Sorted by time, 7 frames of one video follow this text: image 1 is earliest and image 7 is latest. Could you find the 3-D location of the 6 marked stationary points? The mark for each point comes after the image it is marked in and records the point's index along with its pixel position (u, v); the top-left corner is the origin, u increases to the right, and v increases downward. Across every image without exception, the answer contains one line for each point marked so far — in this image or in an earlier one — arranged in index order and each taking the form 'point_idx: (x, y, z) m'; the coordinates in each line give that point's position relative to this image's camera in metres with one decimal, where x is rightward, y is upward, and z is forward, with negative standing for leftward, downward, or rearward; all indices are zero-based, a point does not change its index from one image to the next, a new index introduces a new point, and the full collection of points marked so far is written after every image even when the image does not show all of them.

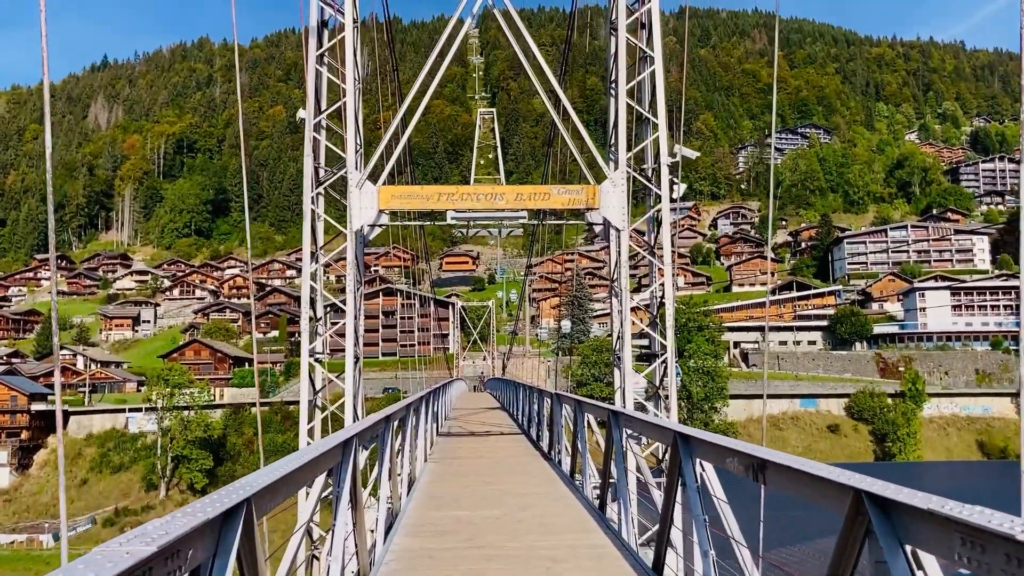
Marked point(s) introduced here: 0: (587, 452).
0: (+0.3, -0.7, +4.0) m
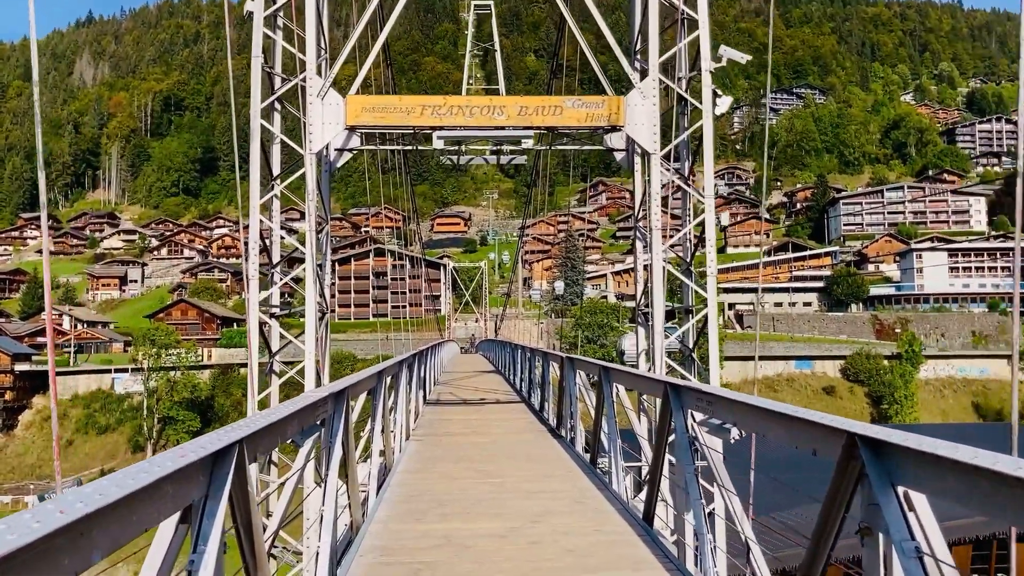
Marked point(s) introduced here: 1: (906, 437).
0: (+0.3, -0.5, +3.1) m
1: (+0.5, -0.2, +1.1) m
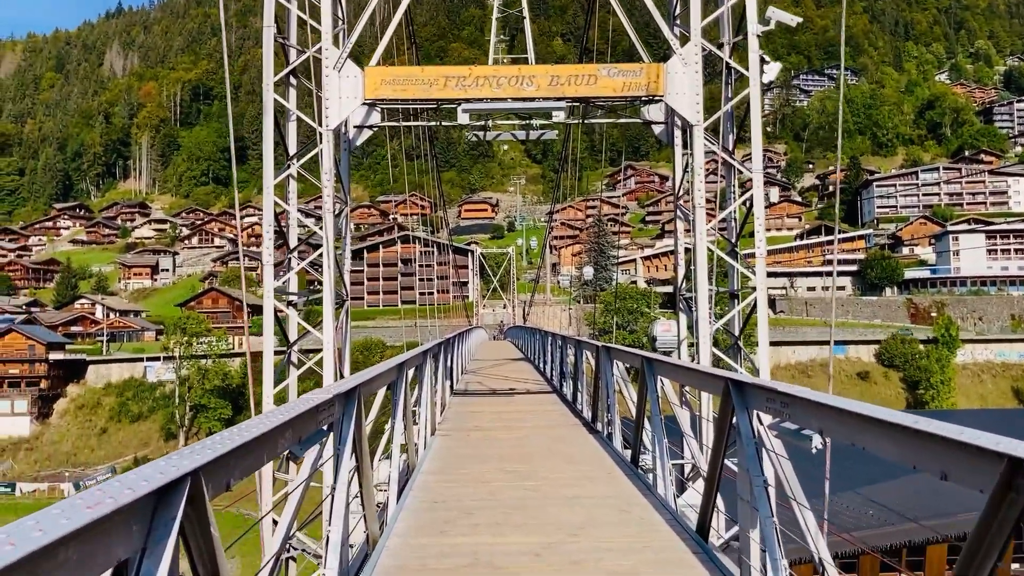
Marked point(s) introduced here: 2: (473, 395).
0: (+0.4, -0.4, +2.8) m
1: (+0.5, -0.2, +0.8) m
2: (-0.3, -0.7, +6.3) m
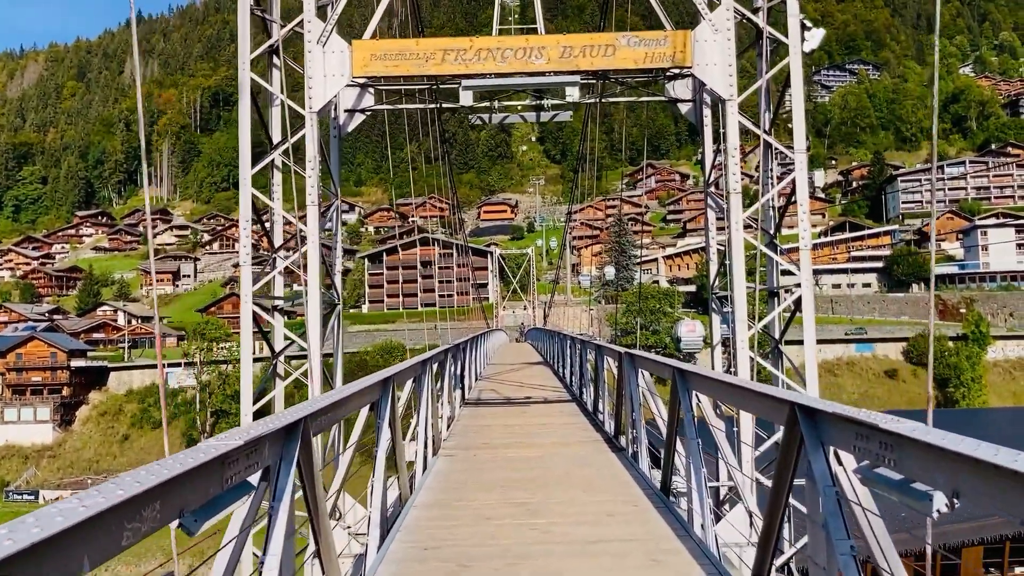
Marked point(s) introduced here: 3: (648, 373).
0: (+0.5, -0.4, +2.3) m
1: (+0.5, -0.1, +0.4) m
2: (-0.2, -0.7, +5.9) m
3: (+0.5, -0.3, +3.2) m
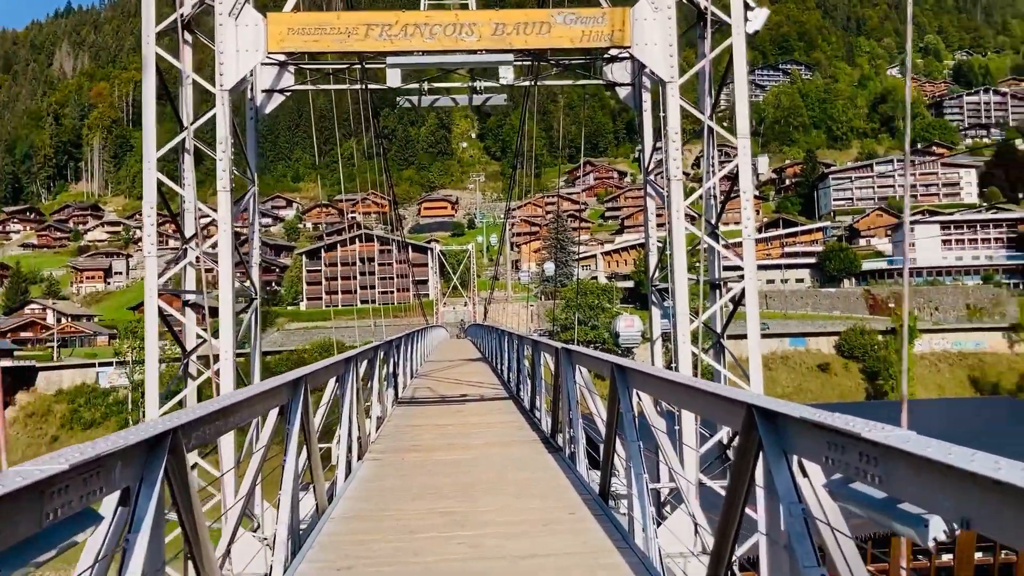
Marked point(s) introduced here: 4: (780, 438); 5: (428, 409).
0: (+0.3, -0.4, +2.2) m
1: (+0.4, -0.1, +0.2) m
2: (-0.6, -0.7, +5.7) m
3: (+0.2, -0.3, +3.0) m
4: (+0.4, -0.2, +1.3) m
5: (-0.5, -0.7, +5.3) m
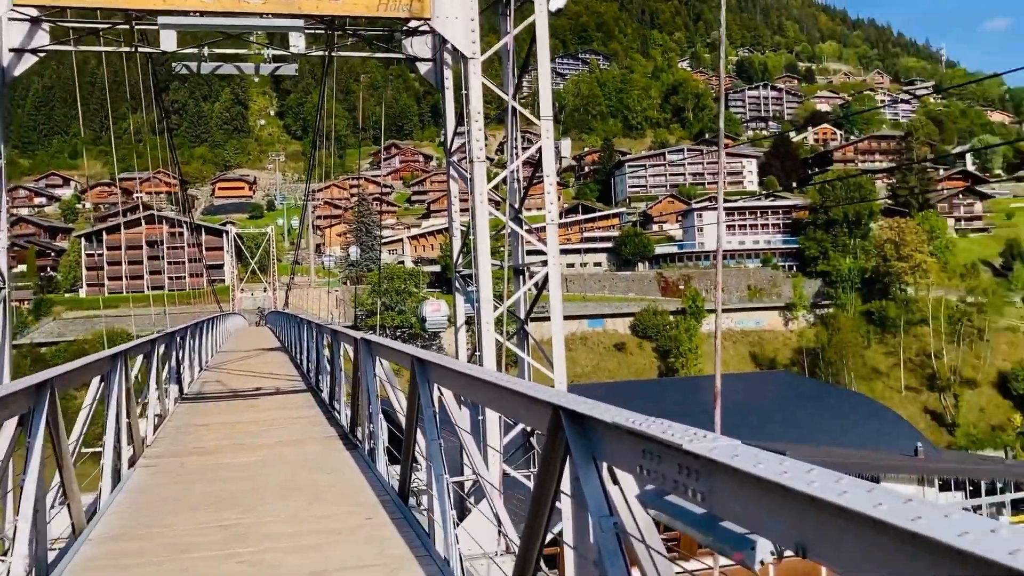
0: (-0.2, -0.4, +2.0) m
1: (+0.4, -0.1, +0.1) m
2: (-1.7, -0.6, +5.3) m
3: (-0.4, -0.2, +2.8) m
4: (+0.1, -0.2, +1.1) m
5: (-1.5, -0.6, +4.9) m
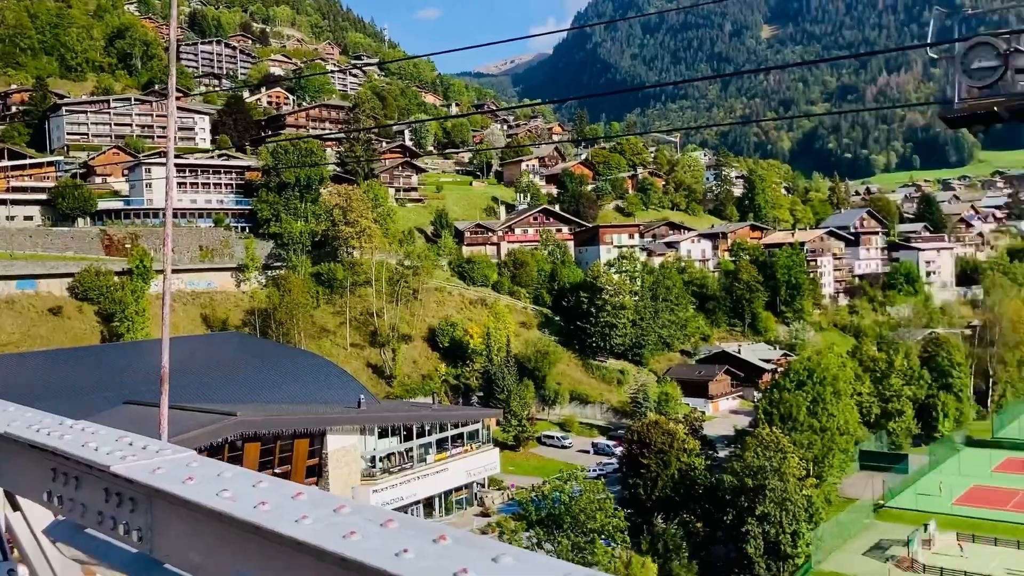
0: (-1.2, -0.3, +1.5) m
1: (+0.3, -0.1, +0.2) m
2: (-4.2, -0.4, +3.4) m
3: (-1.8, -0.1, +2.0) m
4: (-0.5, -0.1, +0.9) m
5: (-3.9, -0.4, +3.2) m
